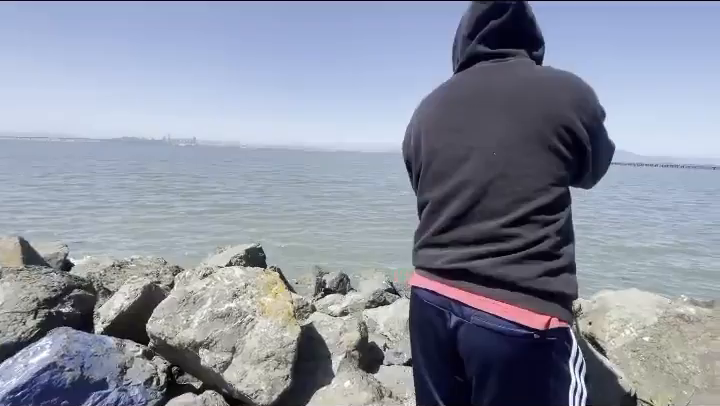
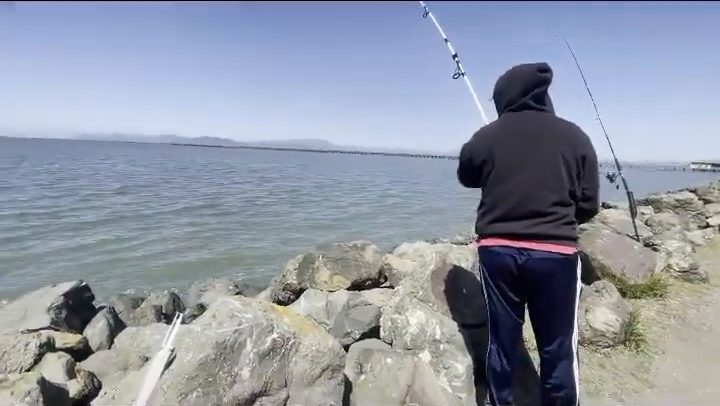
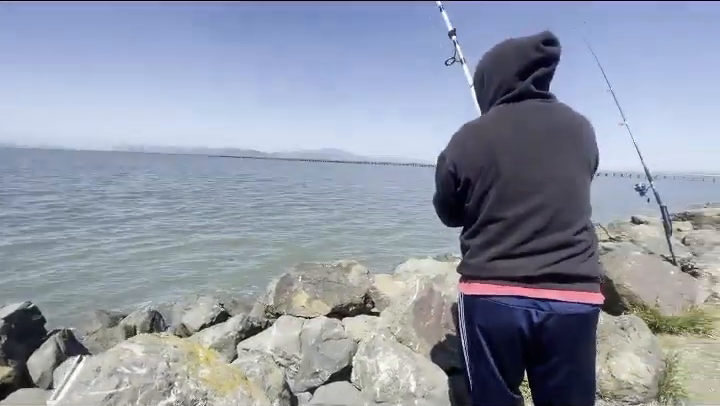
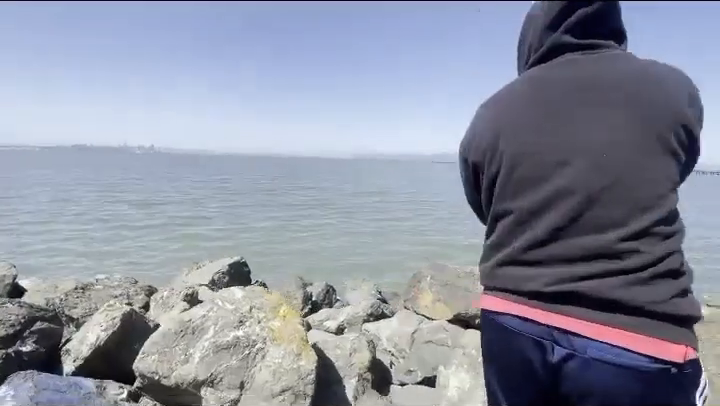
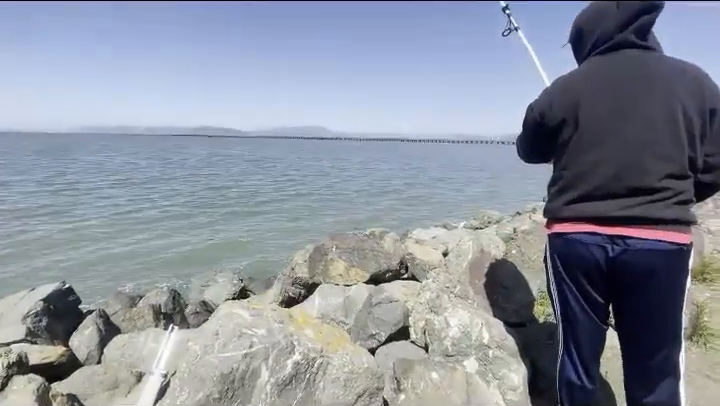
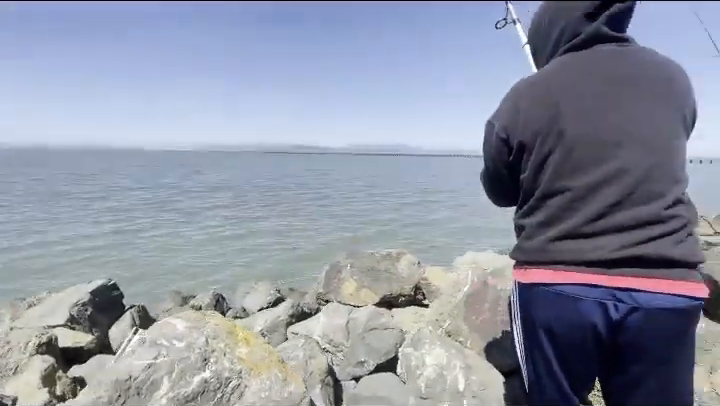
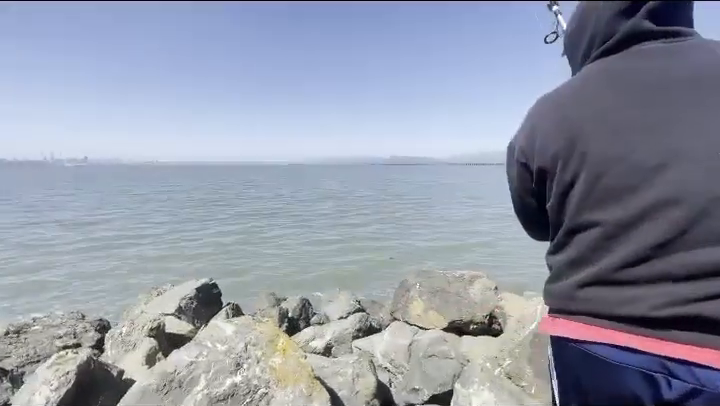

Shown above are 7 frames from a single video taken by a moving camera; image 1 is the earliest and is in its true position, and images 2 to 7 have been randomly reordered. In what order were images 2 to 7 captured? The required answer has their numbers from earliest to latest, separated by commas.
4, 7, 6, 3, 2, 5
